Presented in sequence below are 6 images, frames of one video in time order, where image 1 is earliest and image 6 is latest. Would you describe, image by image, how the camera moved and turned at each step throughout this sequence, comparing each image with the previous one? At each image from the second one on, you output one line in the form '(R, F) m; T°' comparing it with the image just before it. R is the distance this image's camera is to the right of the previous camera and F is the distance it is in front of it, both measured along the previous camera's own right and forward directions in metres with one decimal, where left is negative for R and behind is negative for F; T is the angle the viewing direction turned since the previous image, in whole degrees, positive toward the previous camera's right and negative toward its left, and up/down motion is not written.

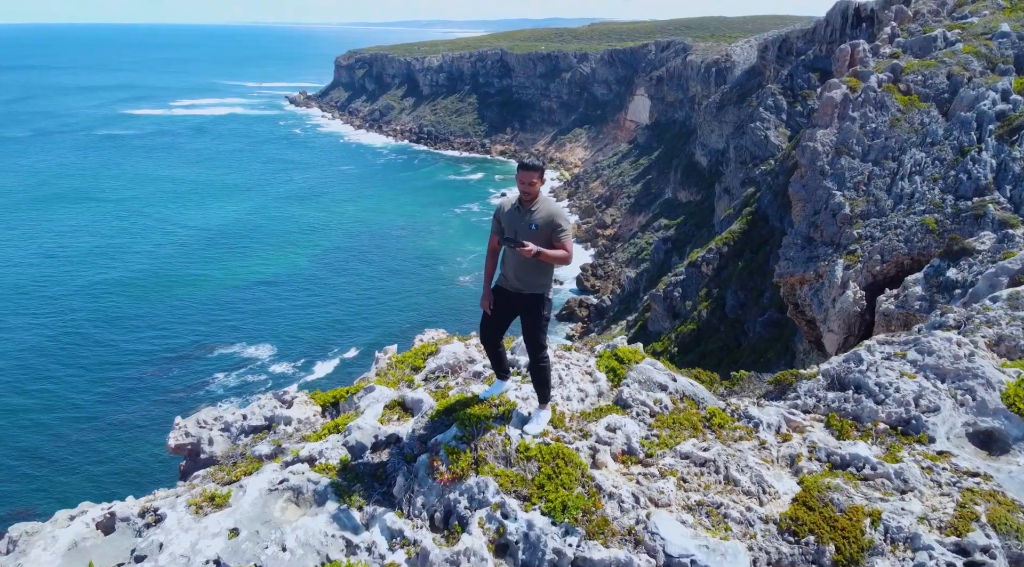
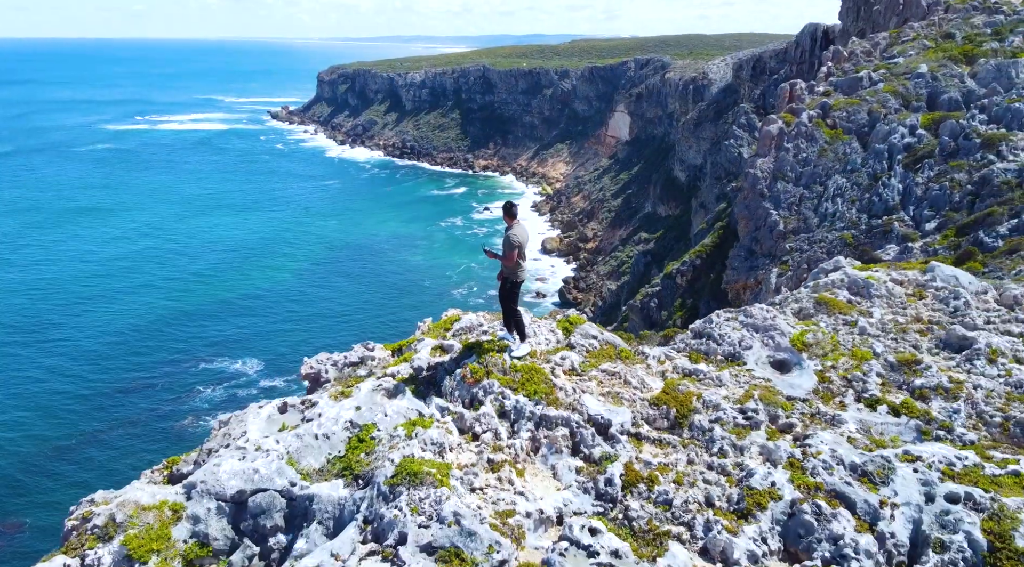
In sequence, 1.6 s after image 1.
(-0.1, -3.1) m; +1°
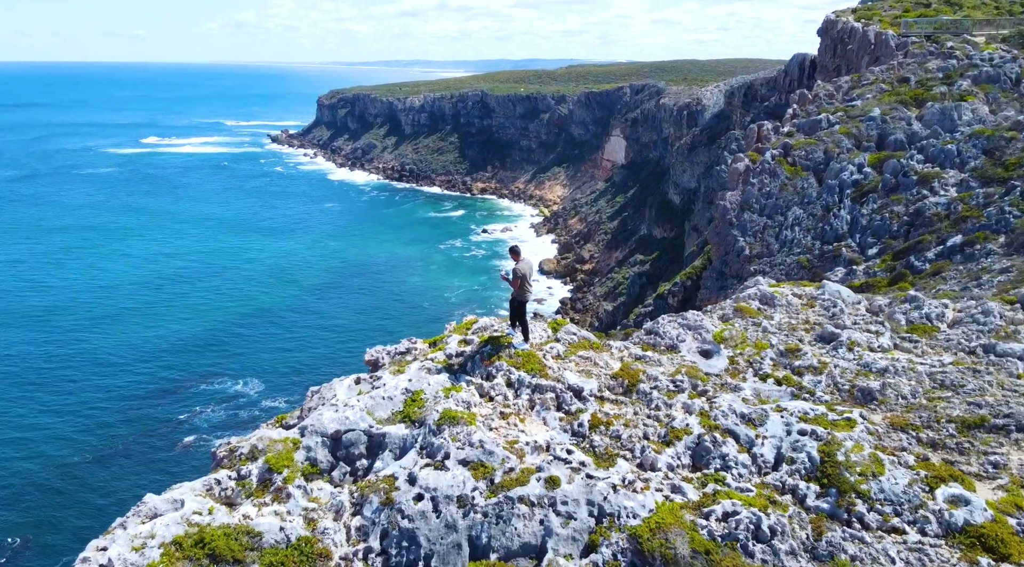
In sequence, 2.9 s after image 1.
(-0.1, -3.0) m; 0°
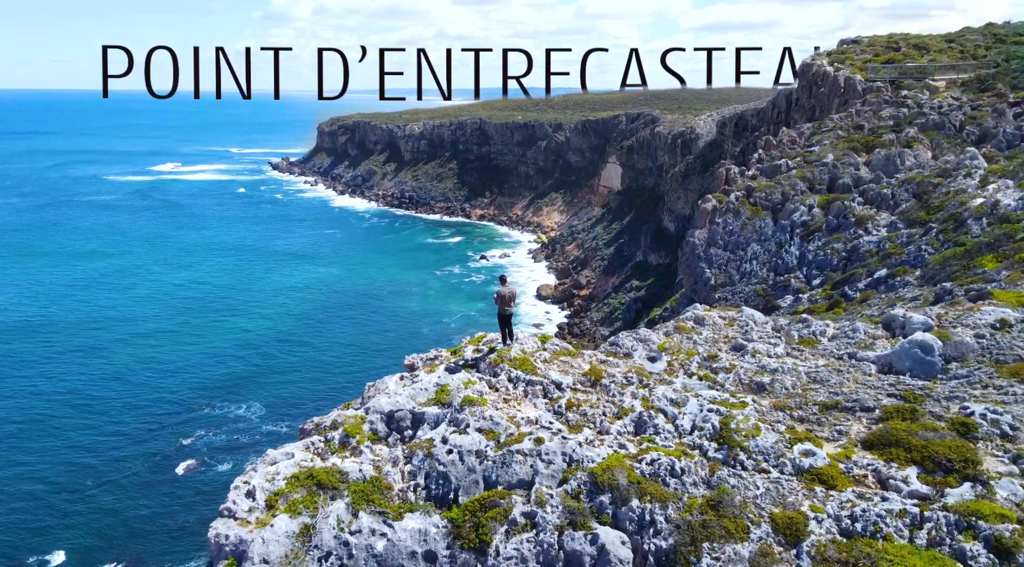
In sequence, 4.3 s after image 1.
(0.0, -4.0) m; 0°
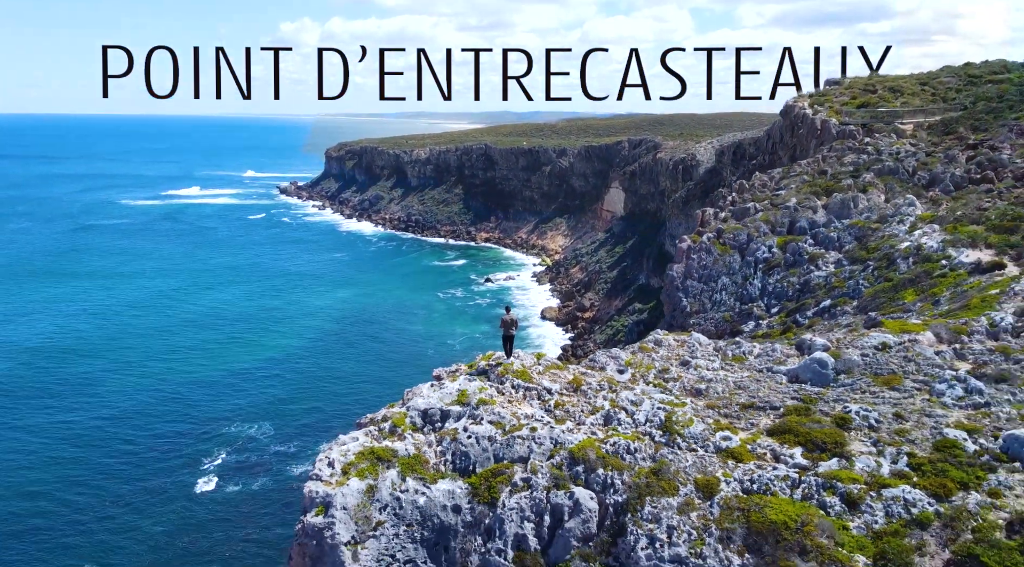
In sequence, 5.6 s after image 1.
(+0.1, -4.7) m; 0°
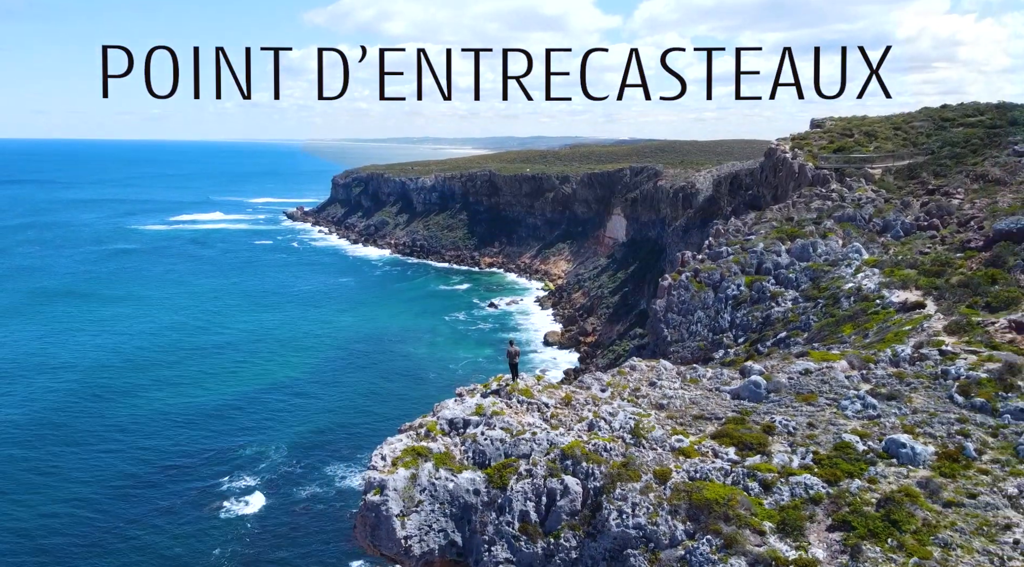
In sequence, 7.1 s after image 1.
(-0.1, -5.5) m; 0°
